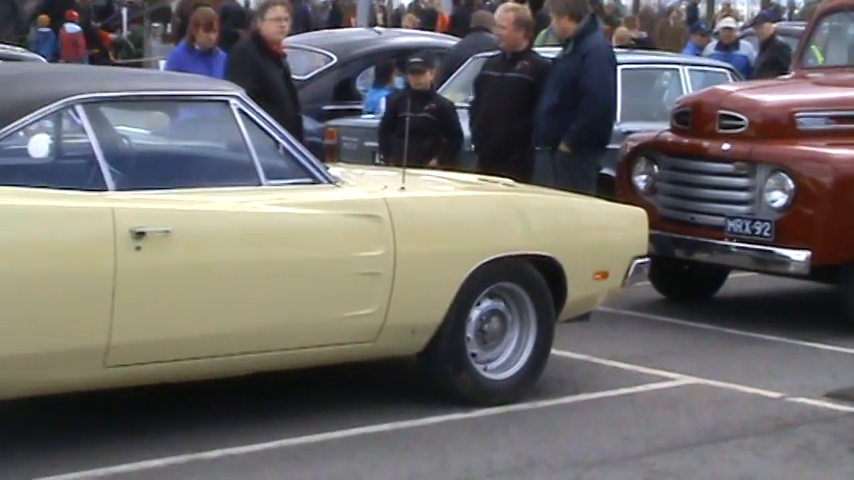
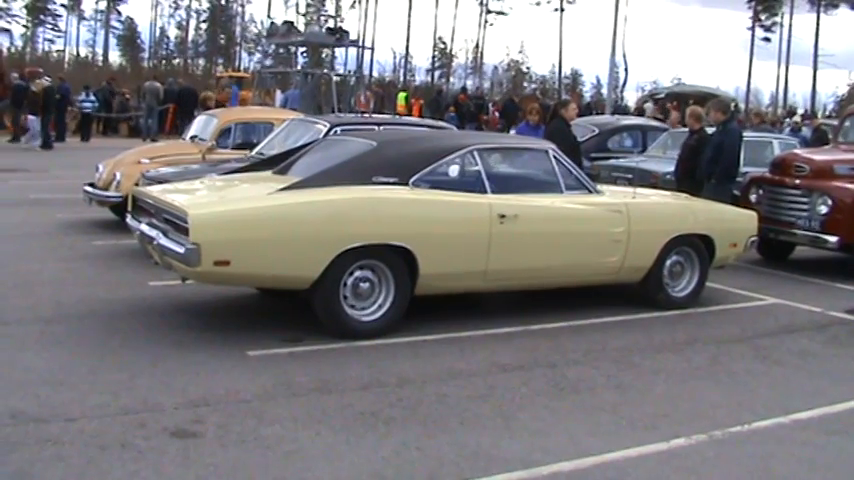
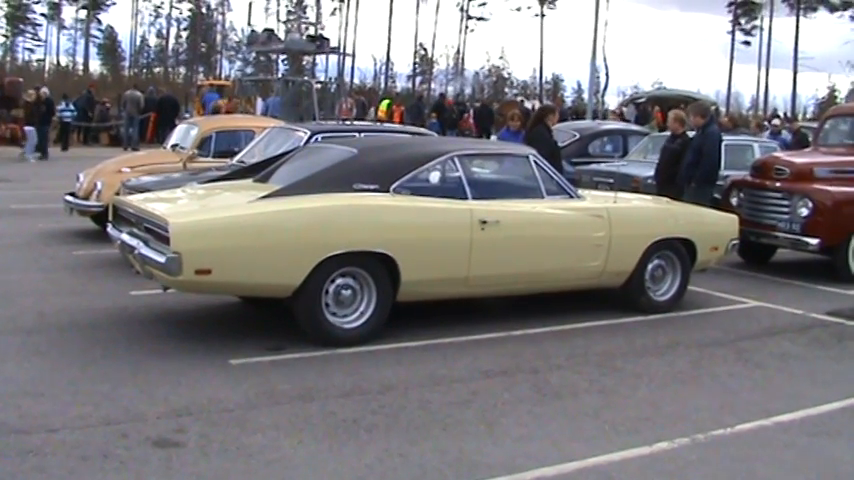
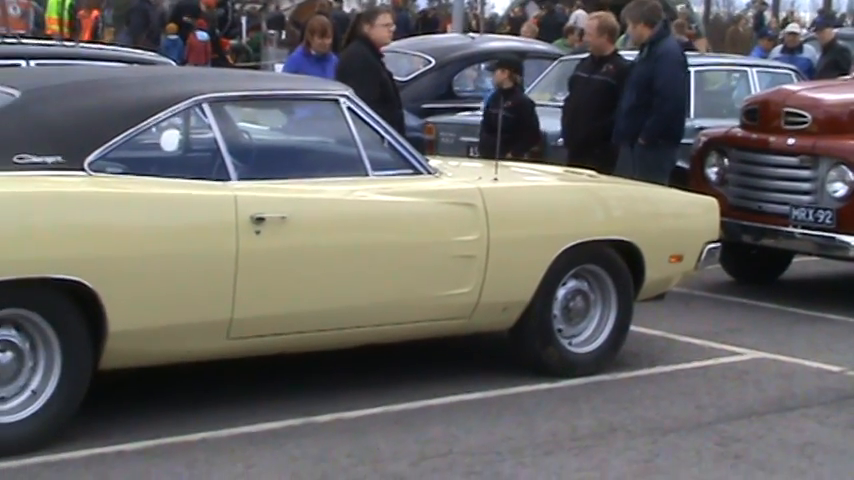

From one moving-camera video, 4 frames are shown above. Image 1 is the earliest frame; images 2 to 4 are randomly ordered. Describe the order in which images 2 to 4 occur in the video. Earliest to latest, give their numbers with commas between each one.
4, 2, 3
